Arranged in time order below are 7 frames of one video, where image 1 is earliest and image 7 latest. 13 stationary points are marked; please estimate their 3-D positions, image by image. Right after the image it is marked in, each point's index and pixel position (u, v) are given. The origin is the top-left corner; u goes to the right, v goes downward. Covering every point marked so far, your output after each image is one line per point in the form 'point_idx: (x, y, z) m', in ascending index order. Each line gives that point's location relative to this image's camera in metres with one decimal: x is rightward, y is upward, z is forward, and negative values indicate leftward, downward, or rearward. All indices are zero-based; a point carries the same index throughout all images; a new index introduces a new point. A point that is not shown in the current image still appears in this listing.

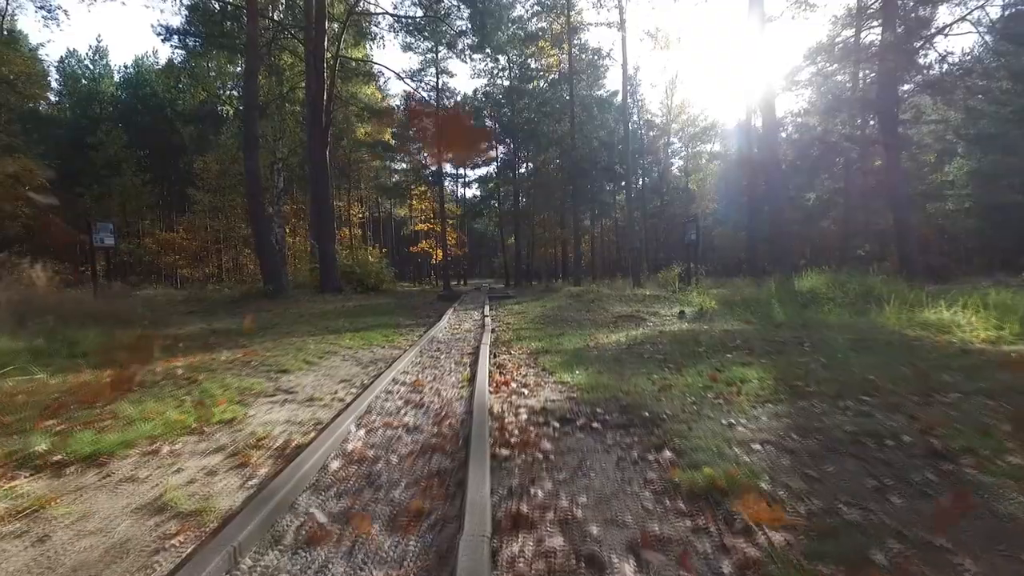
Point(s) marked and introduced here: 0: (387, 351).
0: (-1.6, -0.8, +9.2) m
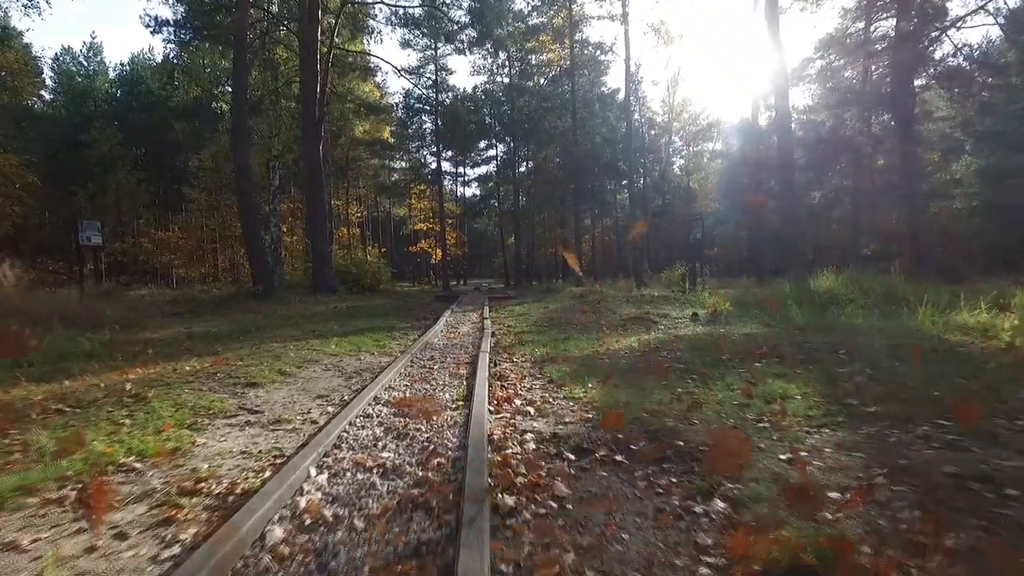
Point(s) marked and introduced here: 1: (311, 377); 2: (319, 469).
0: (-1.5, -0.8, +8.3) m
1: (-1.8, -0.8, +6.7) m
2: (-0.9, -0.8, +3.3) m
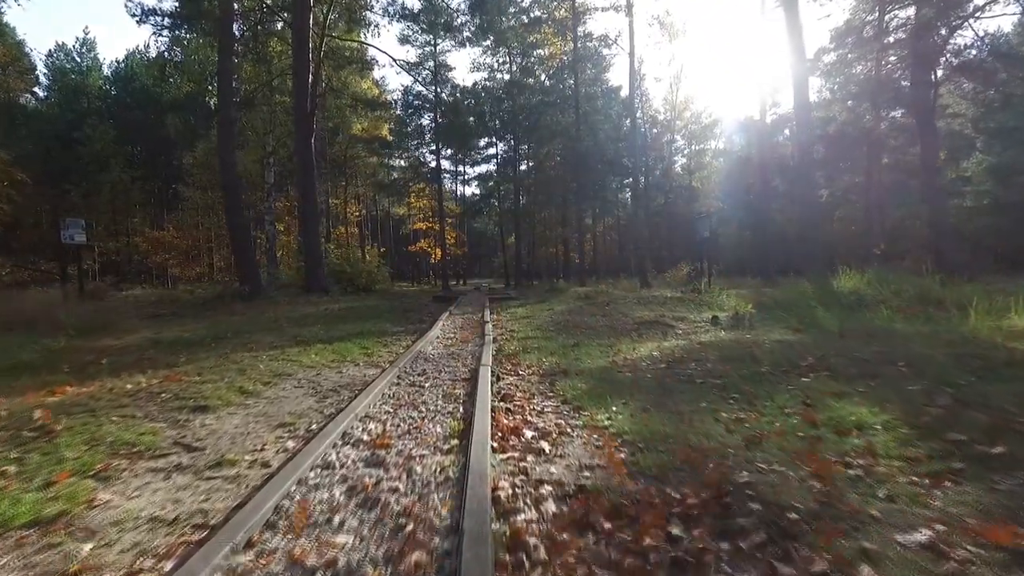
0: (-1.5, -0.8, +7.2) m
1: (-1.8, -0.8, +5.6) m
2: (-0.8, -0.8, +2.2) m
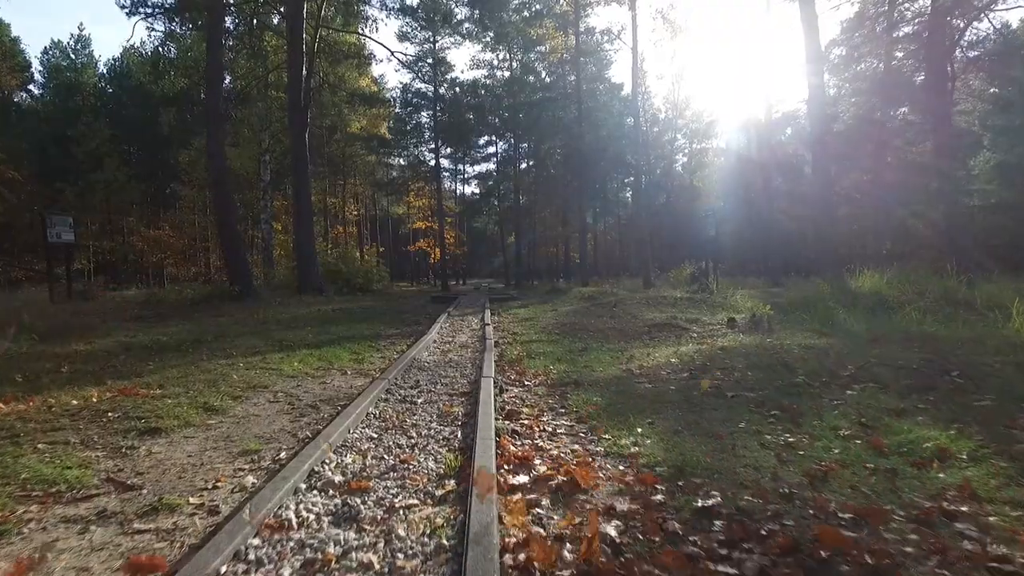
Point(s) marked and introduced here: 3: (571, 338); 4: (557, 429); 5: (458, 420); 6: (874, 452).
0: (-1.5, -0.8, +6.4) m
1: (-1.7, -0.8, +4.8) m
2: (-0.8, -0.8, +1.5) m
3: (+0.9, -0.7, +10.7) m
4: (+0.3, -0.9, +4.6) m
5: (-0.3, -0.8, +4.3) m
6: (+1.9, -0.9, +3.9) m
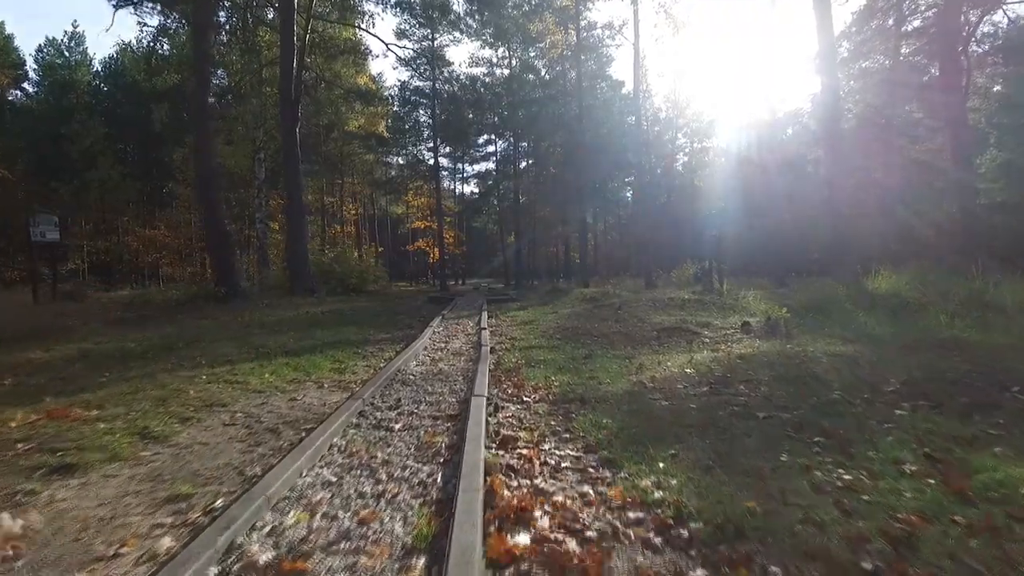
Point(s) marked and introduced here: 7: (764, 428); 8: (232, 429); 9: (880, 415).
0: (-1.5, -0.9, +5.7) m
1: (-1.8, -0.9, +4.0) m
2: (-0.8, -0.9, +0.7) m
3: (+0.8, -0.8, +9.9) m
4: (+0.3, -0.9, +3.8) m
5: (-0.4, -0.8, +3.5) m
6: (+1.9, -0.9, +3.1) m
7: (+1.5, -0.9, +4.4) m
8: (-1.7, -0.9, +4.4) m
9: (+2.4, -0.8, +4.8) m
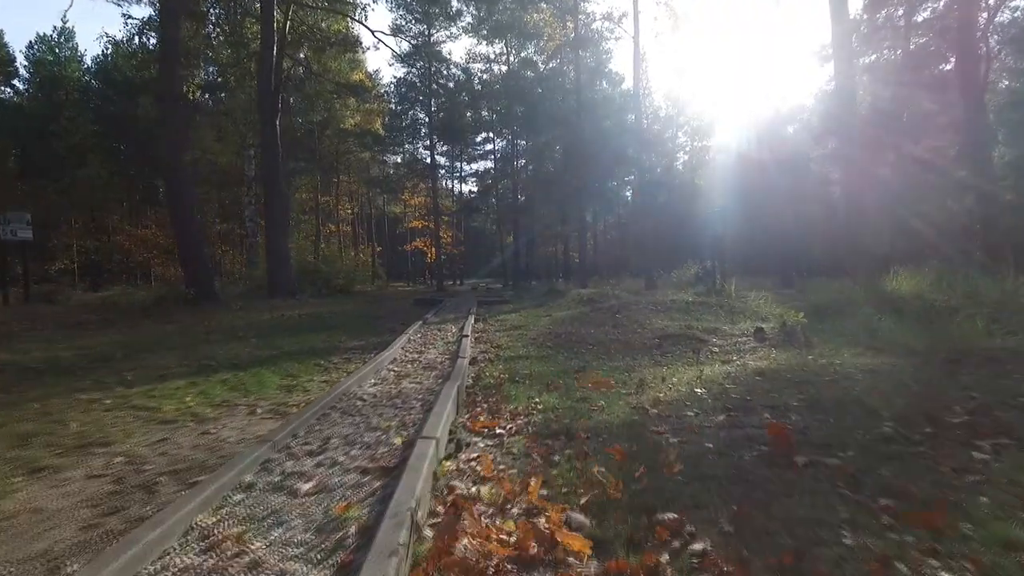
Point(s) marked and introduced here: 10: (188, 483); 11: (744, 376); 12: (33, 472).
0: (-1.7, -0.9, +4.5) m
1: (-2.0, -0.9, +2.9) m
2: (-1.0, -0.9, -0.4) m
3: (+0.6, -0.8, +8.8) m
4: (+0.1, -0.9, +2.7) m
5: (-0.6, -0.8, +2.4) m
6: (+1.7, -0.9, +2.0) m
7: (+1.3, -0.9, +3.3) m
8: (-1.9, -0.9, +3.3) m
9: (+2.3, -0.9, +3.7) m
10: (-1.5, -0.9, +3.4) m
11: (+2.1, -0.8, +6.5) m
12: (-2.3, -0.9, +3.5) m
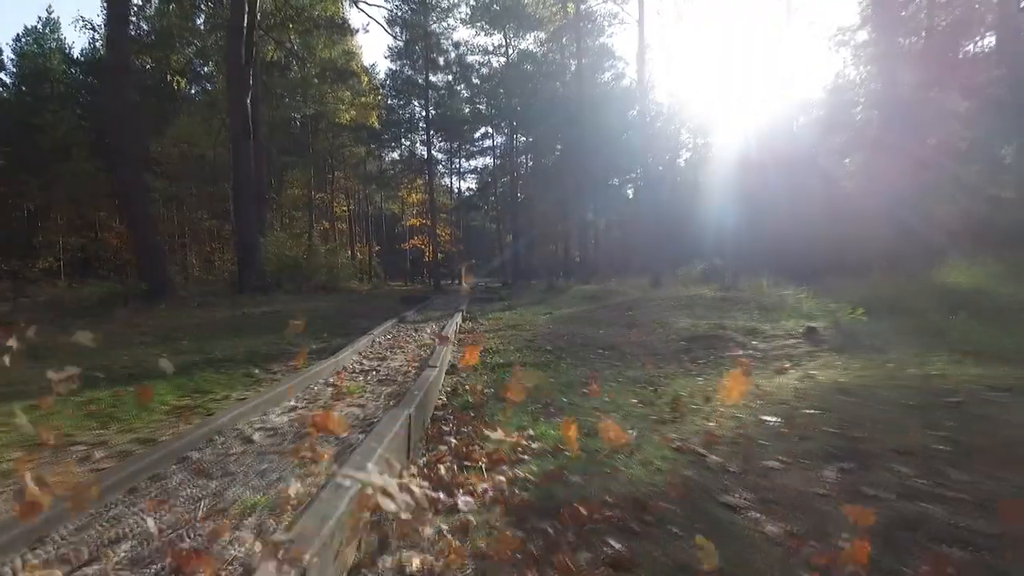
0: (-1.8, -0.8, +2.7) m
1: (-2.1, -0.8, +1.1) m
2: (-1.1, -0.8, -2.3) m
3: (+0.5, -0.7, +6.9) m
4: (0.0, -0.8, +0.8) m
5: (-0.7, -0.7, +0.5) m
6: (+1.6, -0.8, +0.1) m
7: (+1.2, -0.8, +1.5) m
8: (-2.0, -0.8, +1.5) m
9: (+2.1, -0.8, +1.8) m
10: (-1.6, -0.8, +1.5) m
11: (+2.0, -0.7, +4.7) m
12: (-2.4, -0.7, +1.6) m
